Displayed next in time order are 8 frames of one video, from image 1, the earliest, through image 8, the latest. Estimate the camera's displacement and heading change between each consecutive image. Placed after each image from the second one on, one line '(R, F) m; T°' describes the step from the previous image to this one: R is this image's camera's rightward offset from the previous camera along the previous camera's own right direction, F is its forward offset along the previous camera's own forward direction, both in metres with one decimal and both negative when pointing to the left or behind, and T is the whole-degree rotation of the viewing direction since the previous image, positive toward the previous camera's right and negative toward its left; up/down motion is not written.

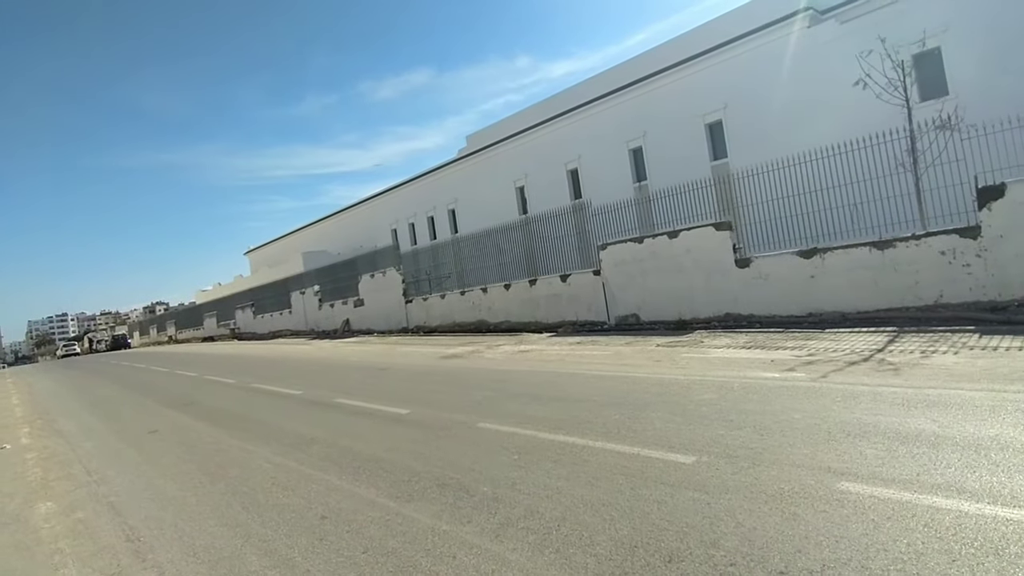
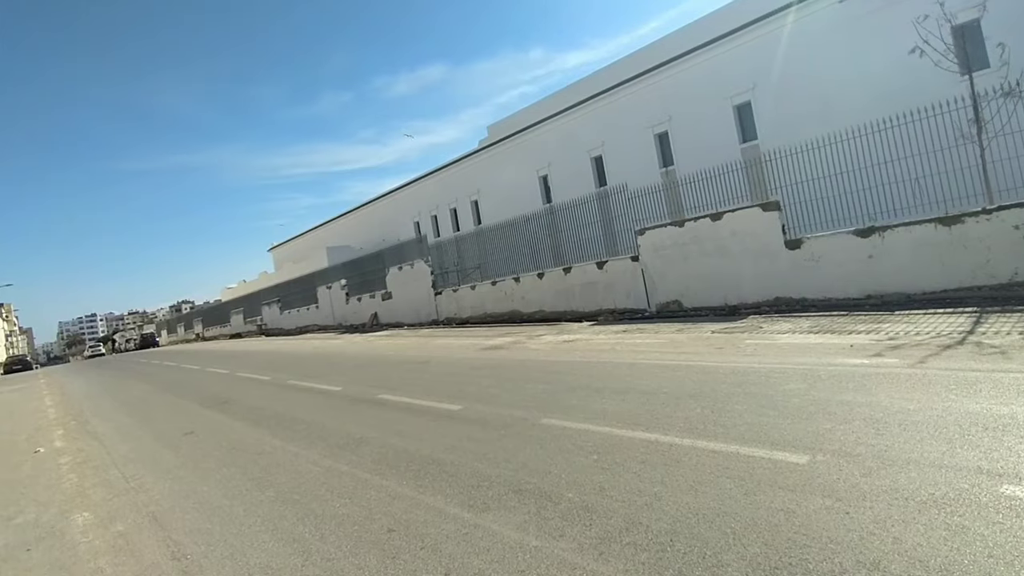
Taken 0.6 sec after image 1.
(-0.4, +0.6) m; -2°
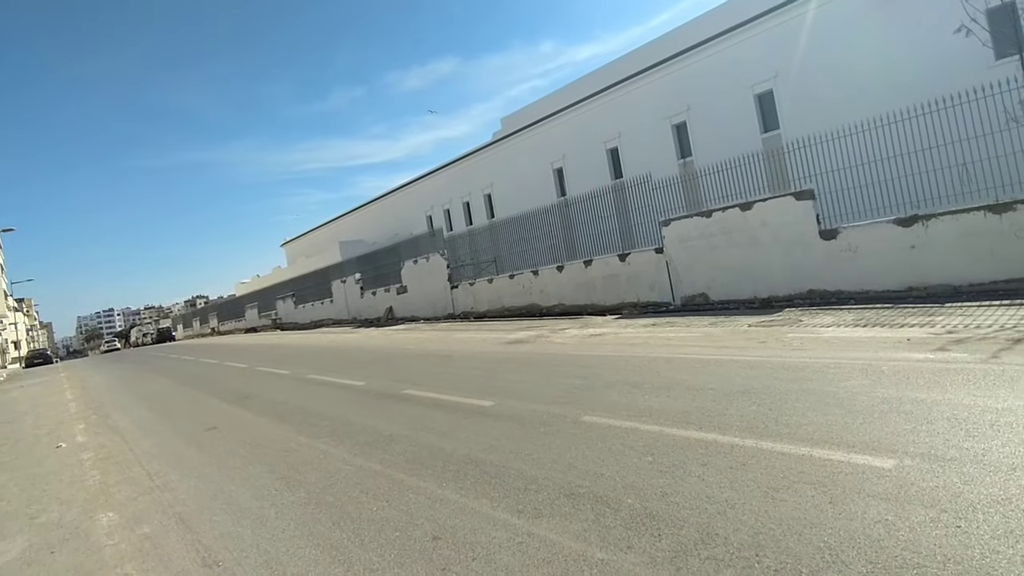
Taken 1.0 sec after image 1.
(-0.3, +0.4) m; -1°
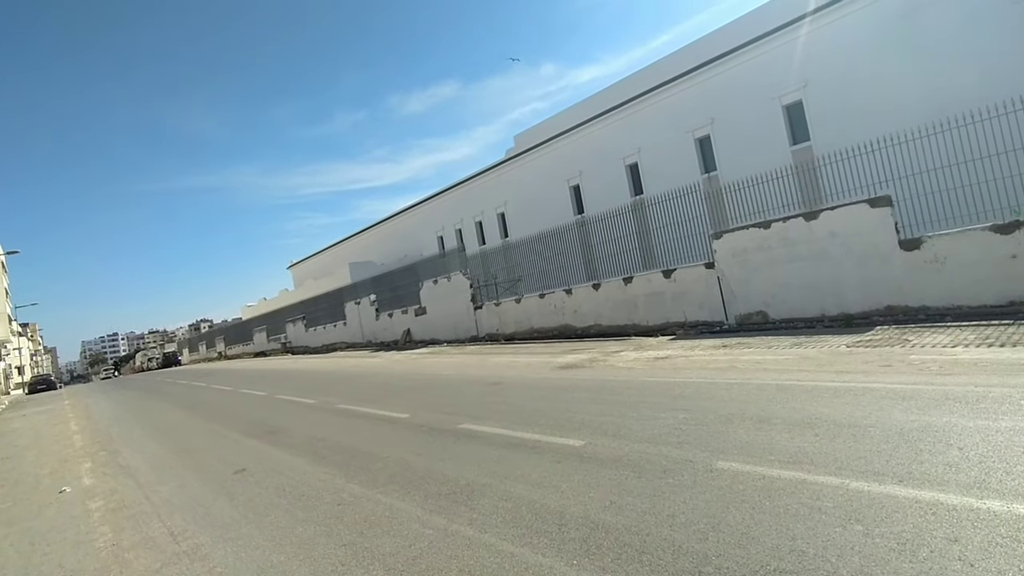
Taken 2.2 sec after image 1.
(-0.9, +1.2) m; 0°
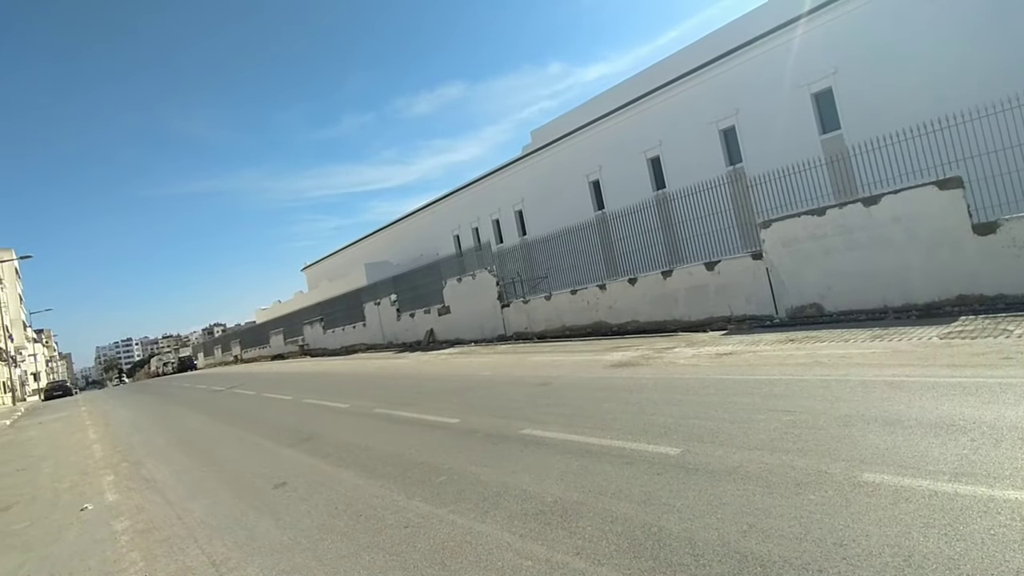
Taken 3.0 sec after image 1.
(-0.6, +0.8) m; -1°
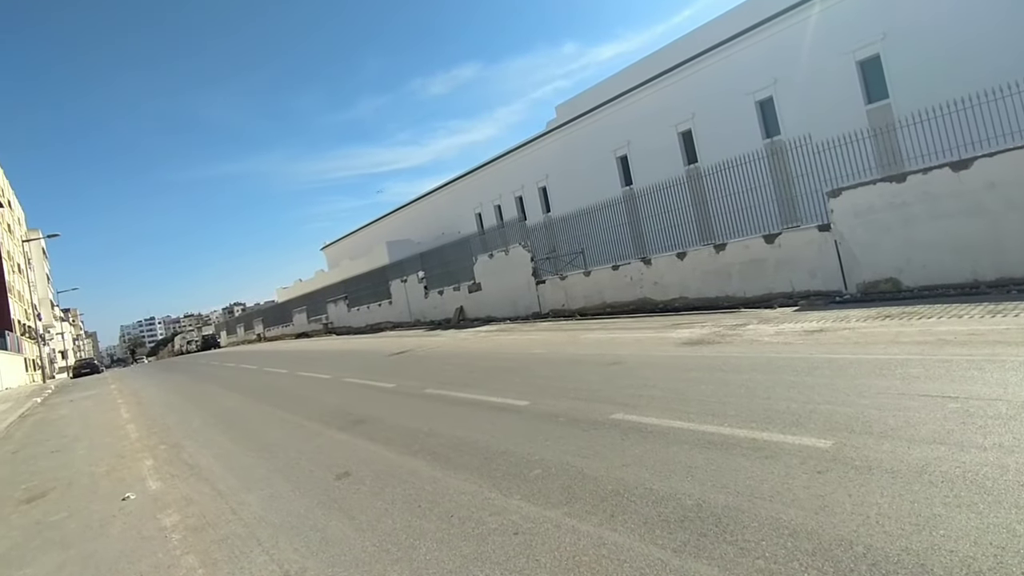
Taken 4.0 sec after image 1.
(-0.7, +0.9) m; -1°
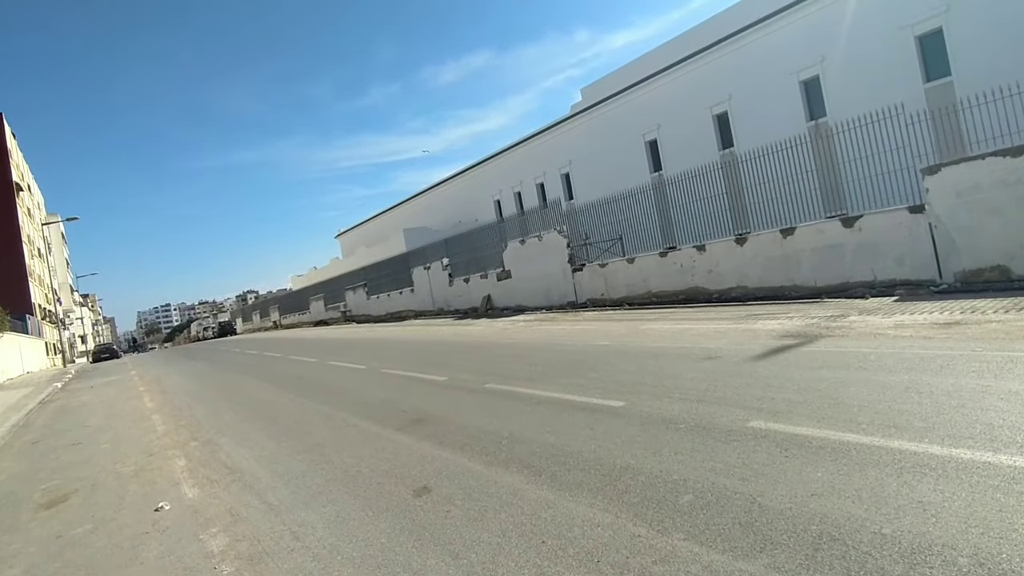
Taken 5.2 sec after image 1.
(-0.9, +1.2) m; -1°
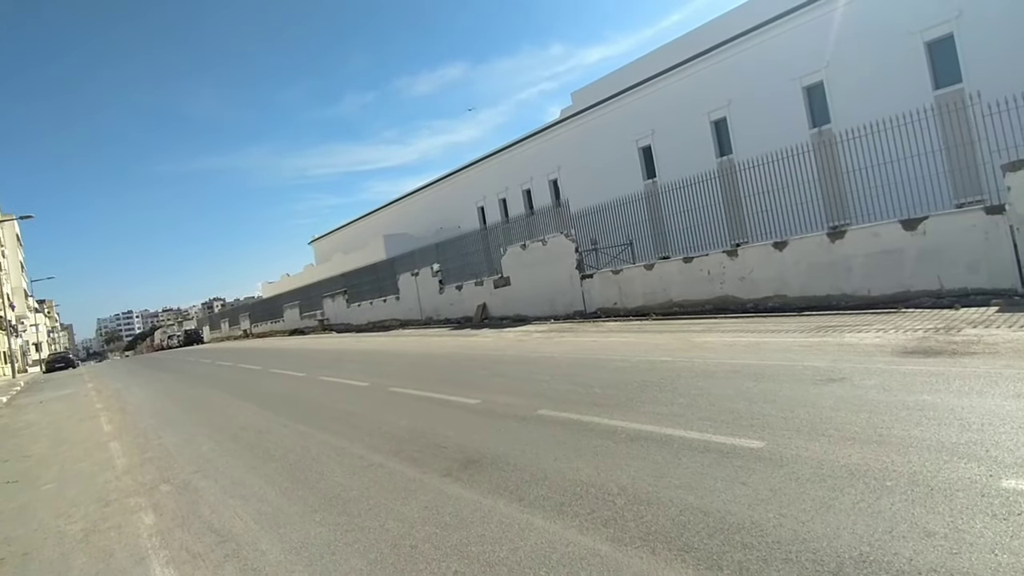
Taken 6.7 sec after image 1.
(-1.0, +1.8) m; +2°
